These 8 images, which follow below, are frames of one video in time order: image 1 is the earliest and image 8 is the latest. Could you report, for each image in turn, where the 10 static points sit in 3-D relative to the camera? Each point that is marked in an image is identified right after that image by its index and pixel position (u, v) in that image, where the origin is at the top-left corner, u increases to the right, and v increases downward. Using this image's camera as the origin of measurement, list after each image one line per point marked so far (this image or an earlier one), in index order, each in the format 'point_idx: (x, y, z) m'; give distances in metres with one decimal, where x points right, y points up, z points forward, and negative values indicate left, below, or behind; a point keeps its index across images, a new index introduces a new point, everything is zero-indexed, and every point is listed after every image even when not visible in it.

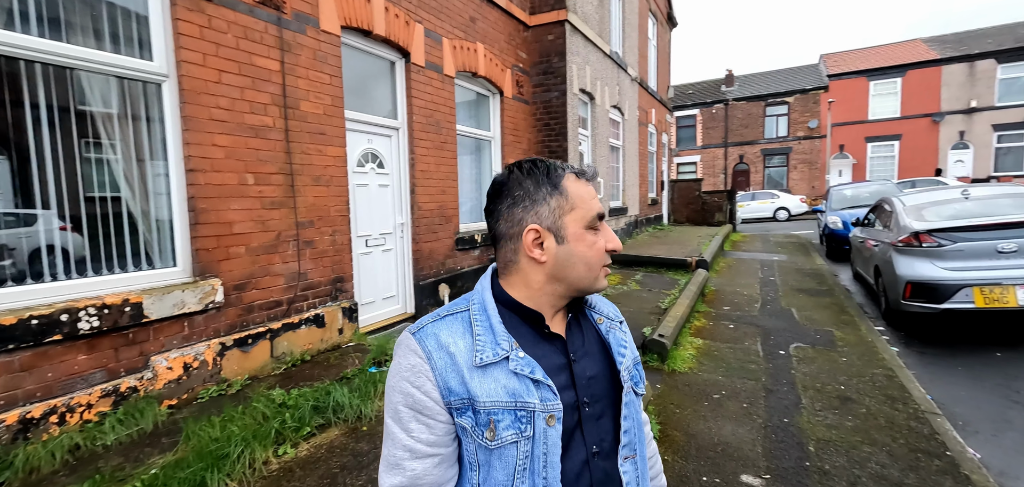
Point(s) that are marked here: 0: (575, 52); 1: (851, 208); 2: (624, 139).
0: (+1.2, +3.6, +8.8) m
1: (+8.2, +0.9, +11.3) m
2: (+3.0, +2.9, +12.9) m
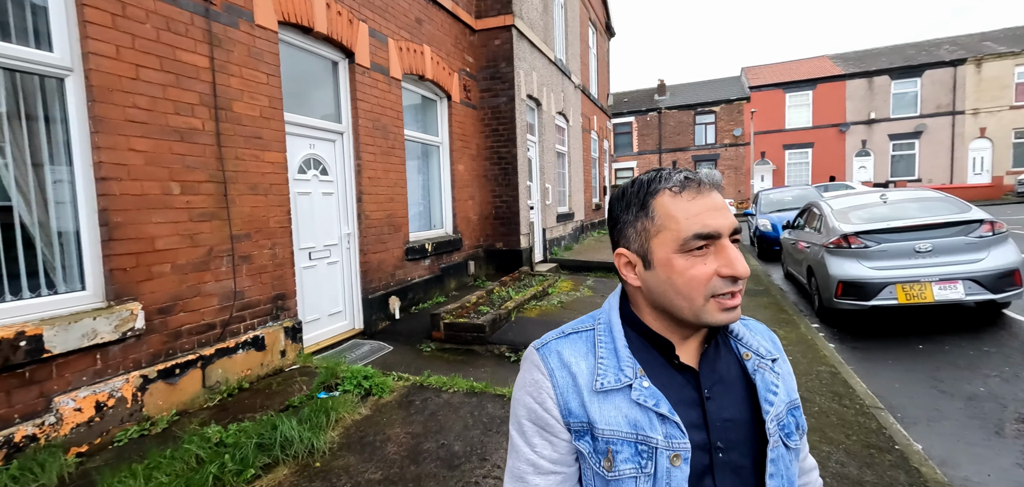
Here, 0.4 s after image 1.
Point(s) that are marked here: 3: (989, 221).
0: (+0.2, +3.5, +8.7) m
1: (+6.9, +0.8, +12.1) m
2: (+1.5, +2.8, +13.0) m
3: (+5.0, +0.3, +5.0) m
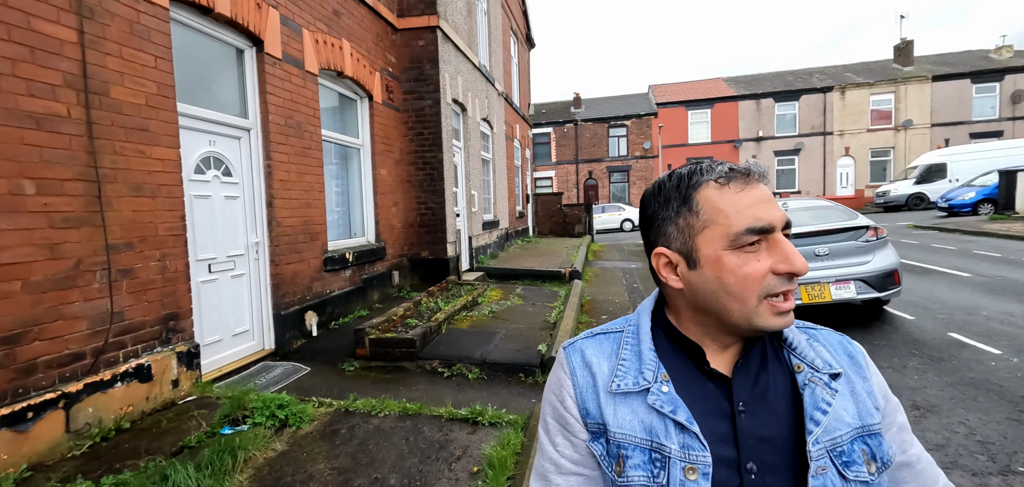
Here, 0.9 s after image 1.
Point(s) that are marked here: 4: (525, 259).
0: (-1.2, +3.3, +8.5) m
1: (+4.9, +0.7, +12.9) m
2: (-0.5, +2.6, +12.9) m
3: (+4.3, +0.2, +5.5) m
4: (+0.3, -0.4, +10.9) m
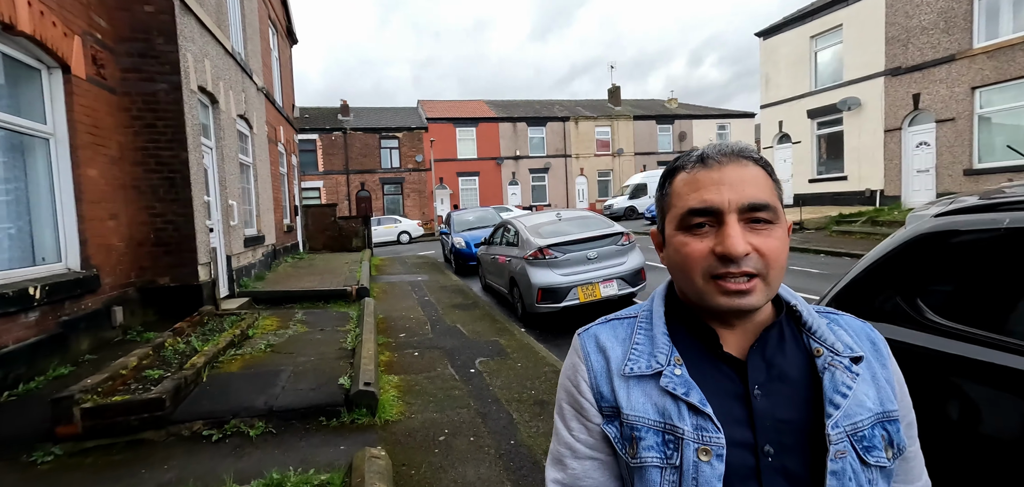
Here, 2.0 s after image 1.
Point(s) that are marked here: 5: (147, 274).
0: (-4.7, +3.0, +6.8) m
1: (-1.2, +0.4, +13.4) m
2: (-6.1, +2.1, +11.0) m
3: (+1.6, +0.2, +6.7) m
4: (-4.3, -0.7, +9.6) m
5: (-5.0, -0.4, +6.3) m
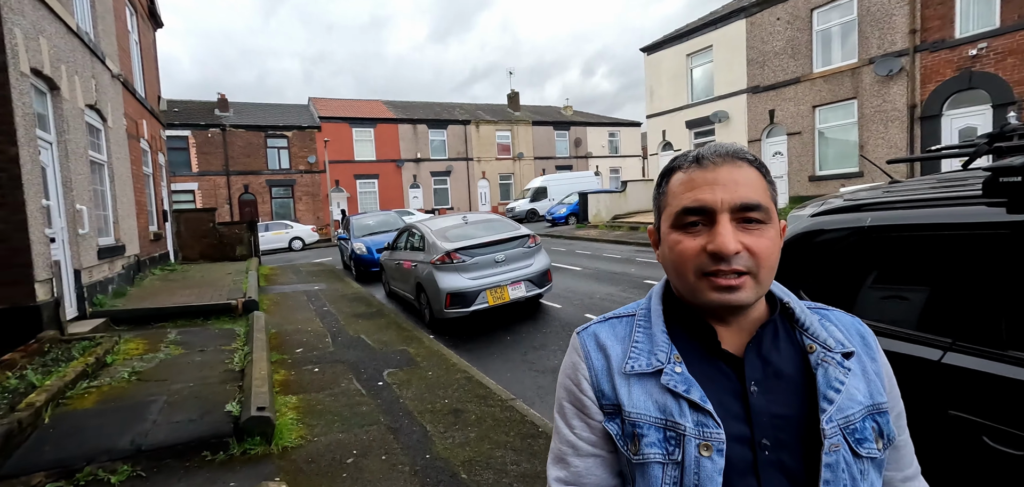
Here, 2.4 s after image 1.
0: (-6.0, +2.8, +5.6) m
1: (-3.9, +0.3, +12.9) m
2: (-8.2, +1.9, +9.5) m
3: (+0.3, +0.1, +6.8) m
4: (-6.1, -0.9, +8.5) m
5: (-6.1, -0.6, +5.1) m
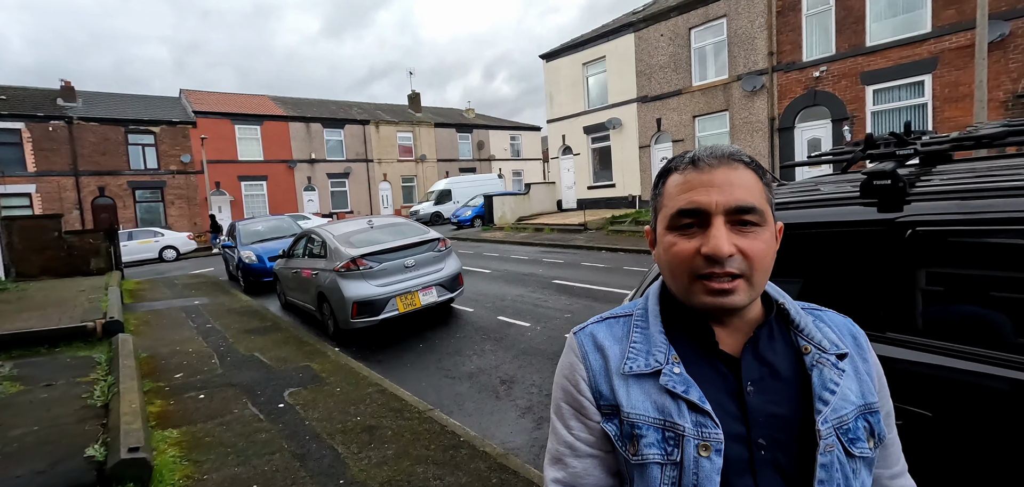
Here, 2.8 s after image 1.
0: (-7.0, +2.7, +4.3) m
1: (-6.3, +0.1, +11.8) m
2: (-9.9, +1.6, +7.6) m
3: (-1.0, +0.1, +6.7) m
4: (-7.6, -1.1, +7.0) m
5: (-6.9, -0.8, +3.8) m
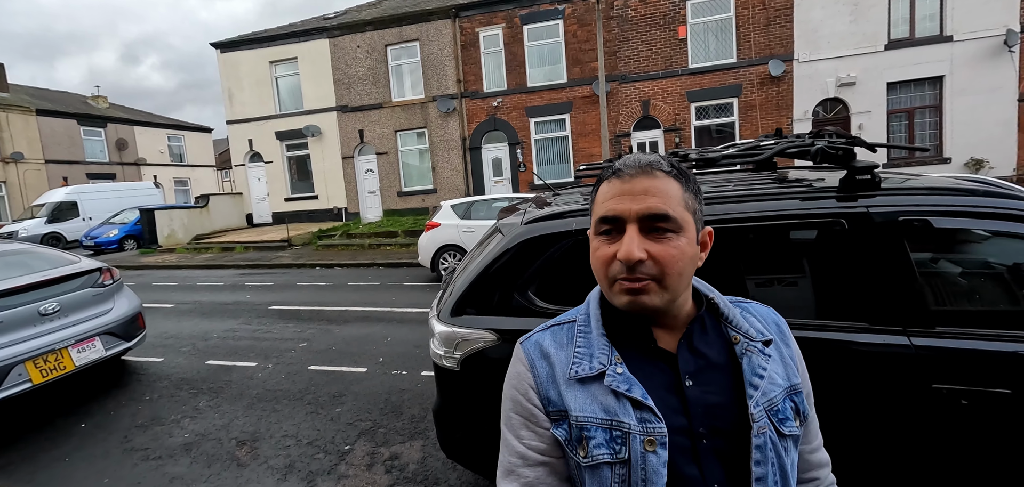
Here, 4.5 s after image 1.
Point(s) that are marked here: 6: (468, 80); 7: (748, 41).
0: (-7.9, +2.1, -0.6) m
1: (-11.5, -0.8, +5.9) m
2: (-12.1, +0.7, +0.4) m
3: (-4.2, -0.2, +4.8) m
4: (-9.7, -1.8, +1.3) m
5: (-7.3, -1.3, -1.0) m
6: (-1.3, +5.1, +14.5) m
7: (+6.1, +5.3, +12.2) m
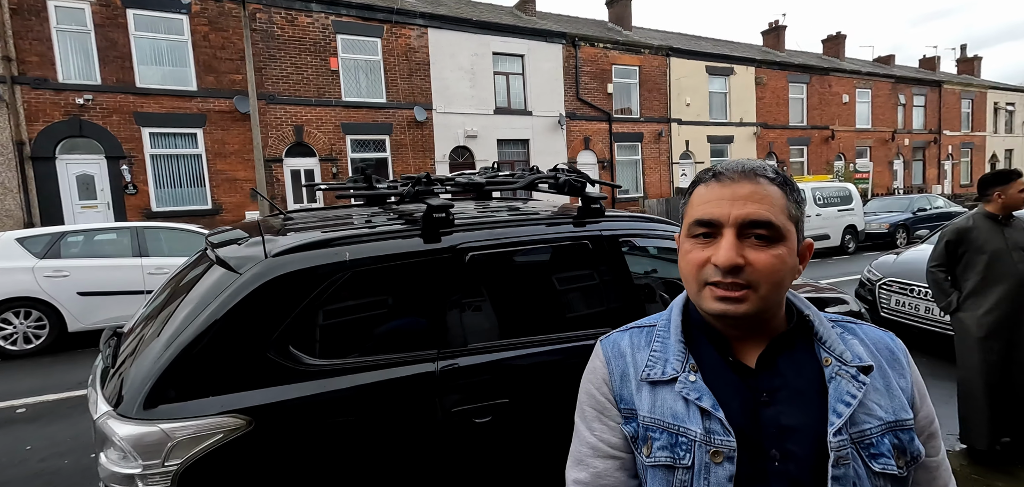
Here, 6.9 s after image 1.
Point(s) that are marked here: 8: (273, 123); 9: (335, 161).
0: (-5.2, +2.0, -5.6) m
1: (-12.0, -1.4, -3.2) m
2: (-9.0, +0.4, -7.7) m
3: (-5.8, -0.7, +0.8) m
4: (-7.5, -2.1, -5.6) m
5: (-4.3, -1.4, -5.6) m
6: (-10.4, +4.0, +10.2) m
7: (-3.3, +4.6, +13.4) m
8: (-6.1, +3.2, +12.1) m
9: (-4.8, +2.3, +12.8) m
